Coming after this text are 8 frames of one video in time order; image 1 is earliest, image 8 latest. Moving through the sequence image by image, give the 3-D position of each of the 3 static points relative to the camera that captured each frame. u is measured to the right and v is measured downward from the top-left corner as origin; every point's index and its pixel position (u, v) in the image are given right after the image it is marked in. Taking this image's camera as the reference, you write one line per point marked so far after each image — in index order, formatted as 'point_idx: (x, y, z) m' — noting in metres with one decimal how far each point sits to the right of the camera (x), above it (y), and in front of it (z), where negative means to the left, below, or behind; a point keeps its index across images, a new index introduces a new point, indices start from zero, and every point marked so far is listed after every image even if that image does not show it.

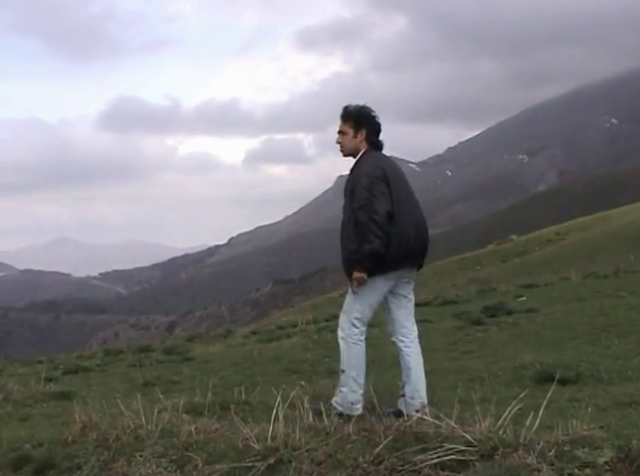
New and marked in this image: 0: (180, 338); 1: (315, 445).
0: (-3.3, -2.5, +17.8) m
1: (-0.1, -1.7, +5.9) m
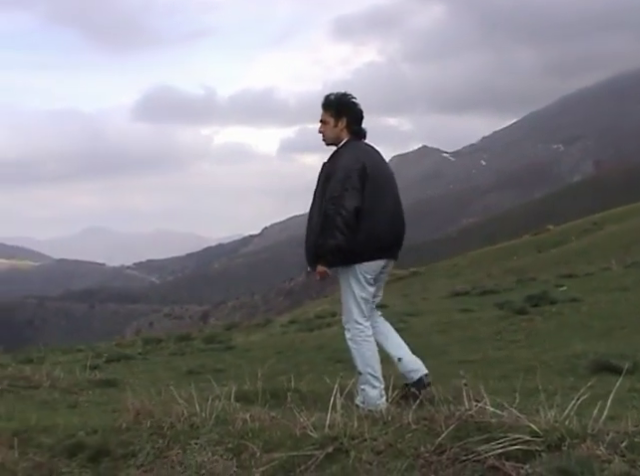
0: (-2.4, -2.2, +17.8) m
1: (+0.4, -1.6, +5.8) m
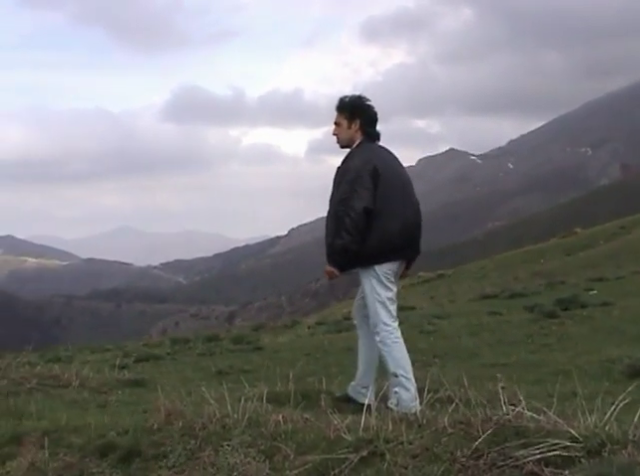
0: (-1.8, -2.2, +17.7) m
1: (+0.7, -1.6, +5.6) m
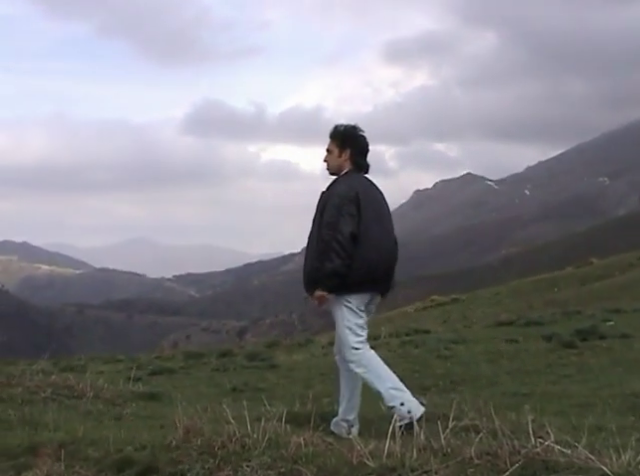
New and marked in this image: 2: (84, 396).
0: (-1.5, -2.6, +17.6) m
1: (+0.8, -1.8, +5.5) m
2: (-3.0, -2.0, +9.0) m
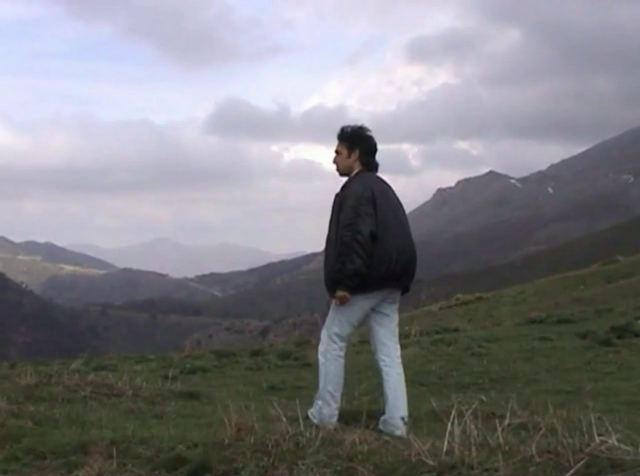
0: (-0.8, -2.6, +17.6) m
1: (+1.3, -1.7, +5.4) m
2: (-2.5, -2.0, +9.0) m
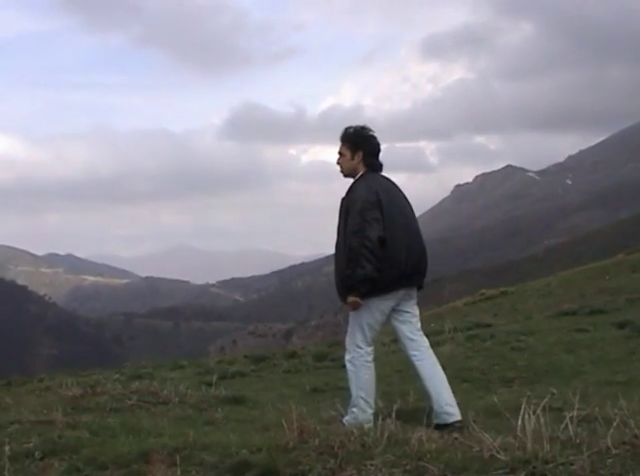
0: (-0.1, -2.6, +17.5) m
1: (+1.8, -1.6, +5.4) m
2: (-1.9, -2.1, +9.0) m
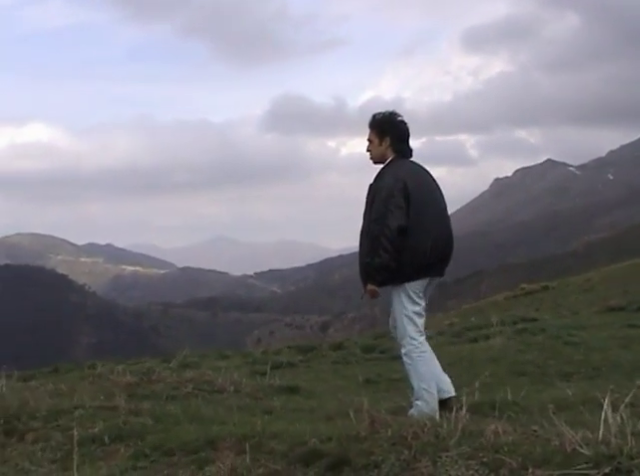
0: (+0.9, -2.4, +17.4) m
1: (+2.4, -1.6, +5.2) m
2: (-1.2, -1.9, +8.9) m
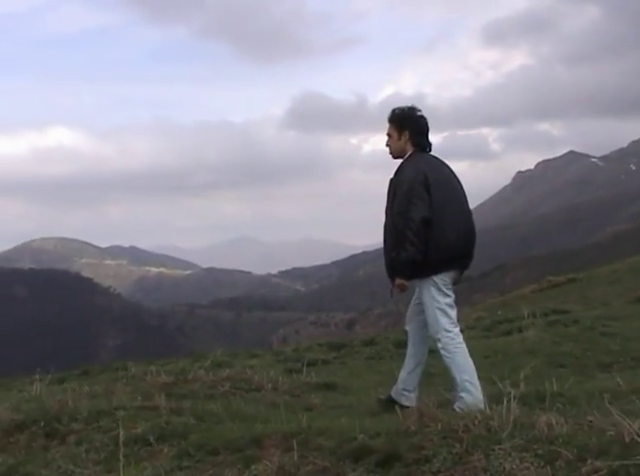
0: (+1.5, -2.3, +17.3) m
1: (+2.8, -1.4, +5.1) m
2: (-0.7, -1.9, +8.9) m
